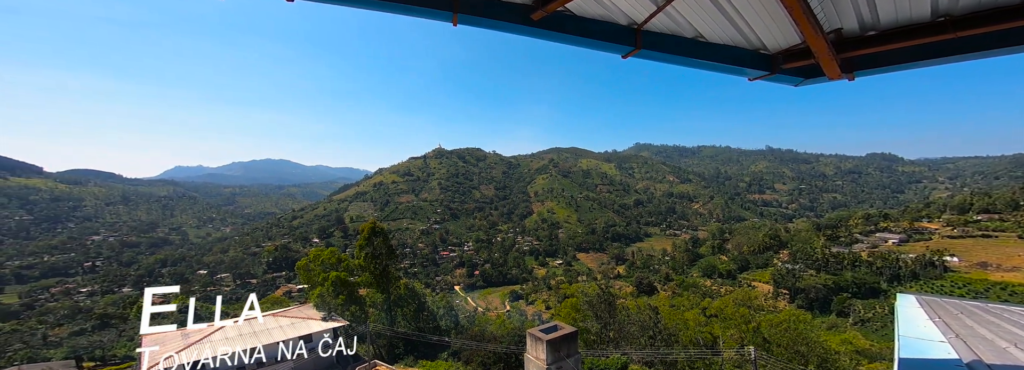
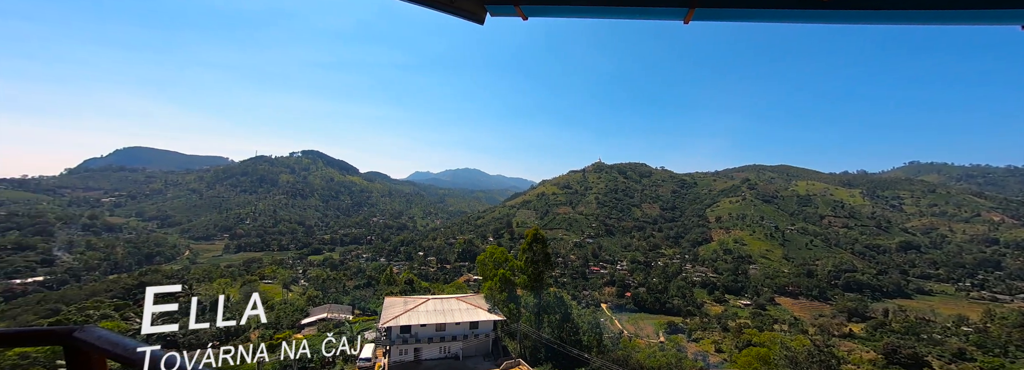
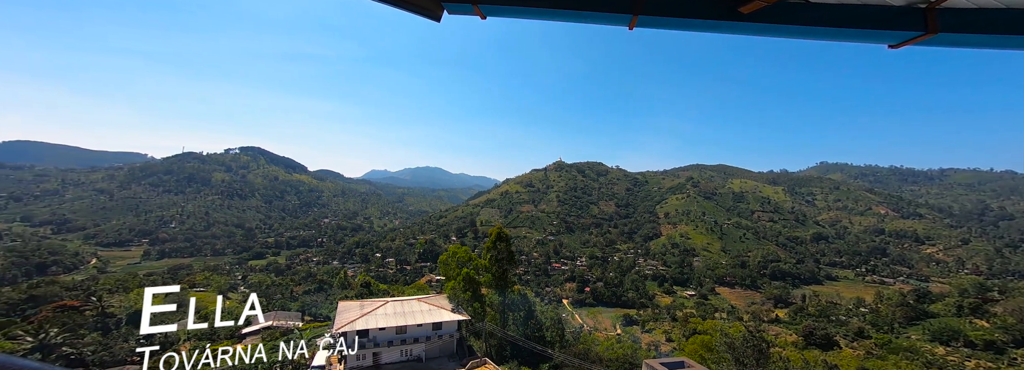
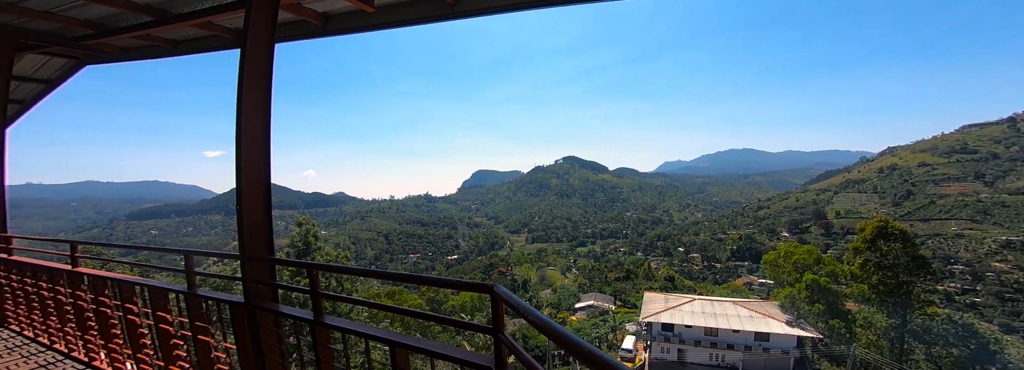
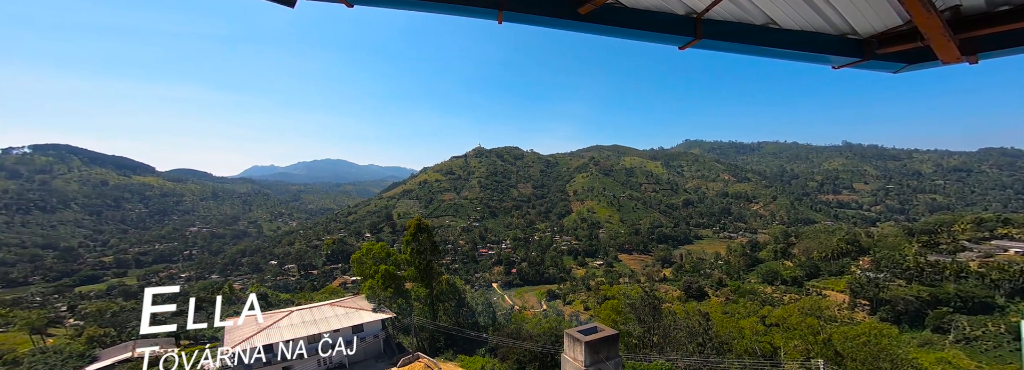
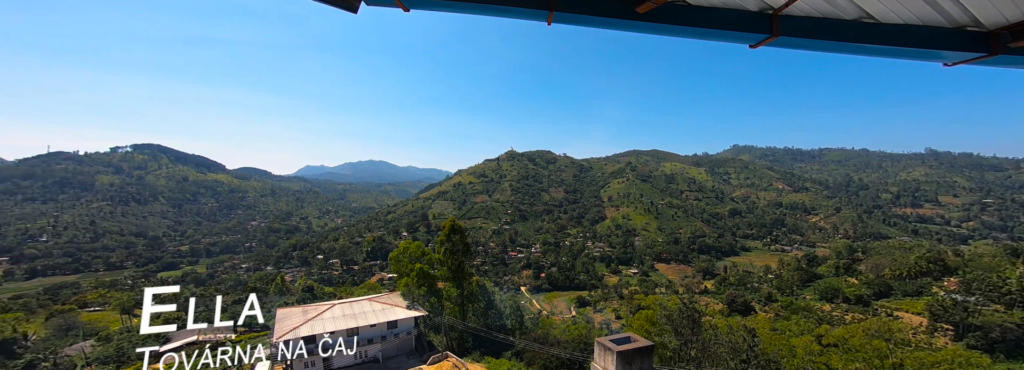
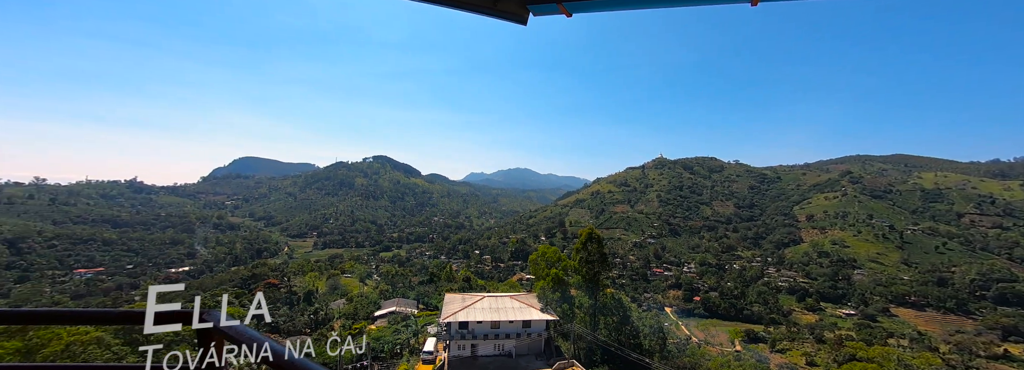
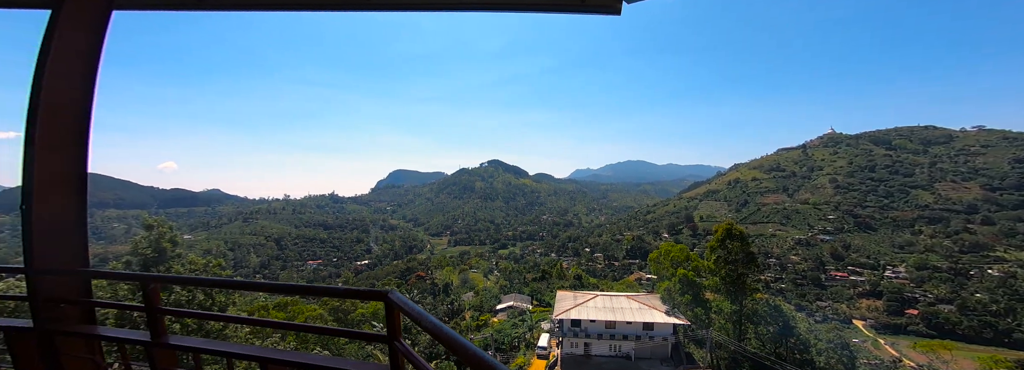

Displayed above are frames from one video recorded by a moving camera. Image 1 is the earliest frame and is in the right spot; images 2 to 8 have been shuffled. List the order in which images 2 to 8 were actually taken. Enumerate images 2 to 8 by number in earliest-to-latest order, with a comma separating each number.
5, 6, 3, 2, 7, 8, 4
